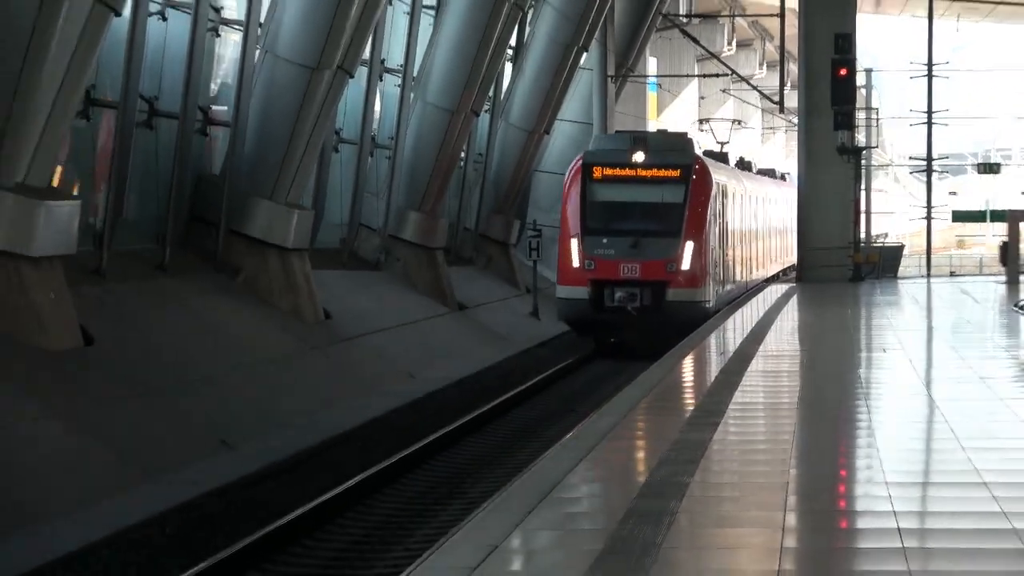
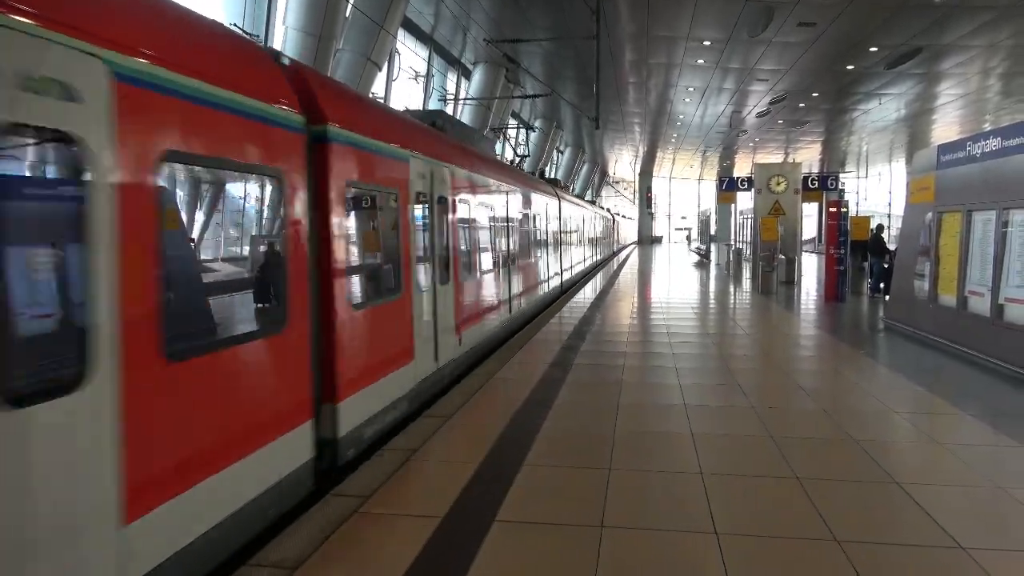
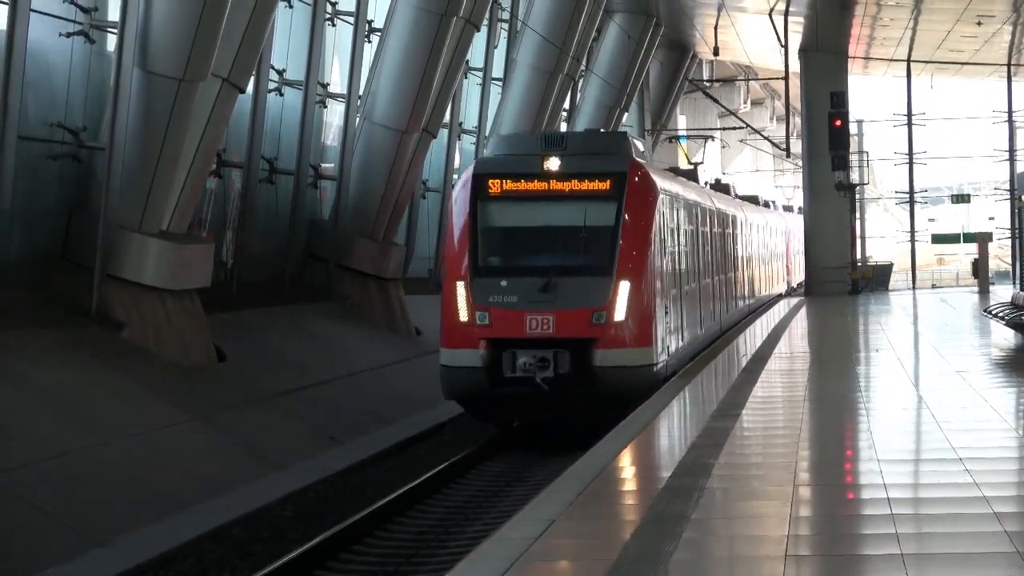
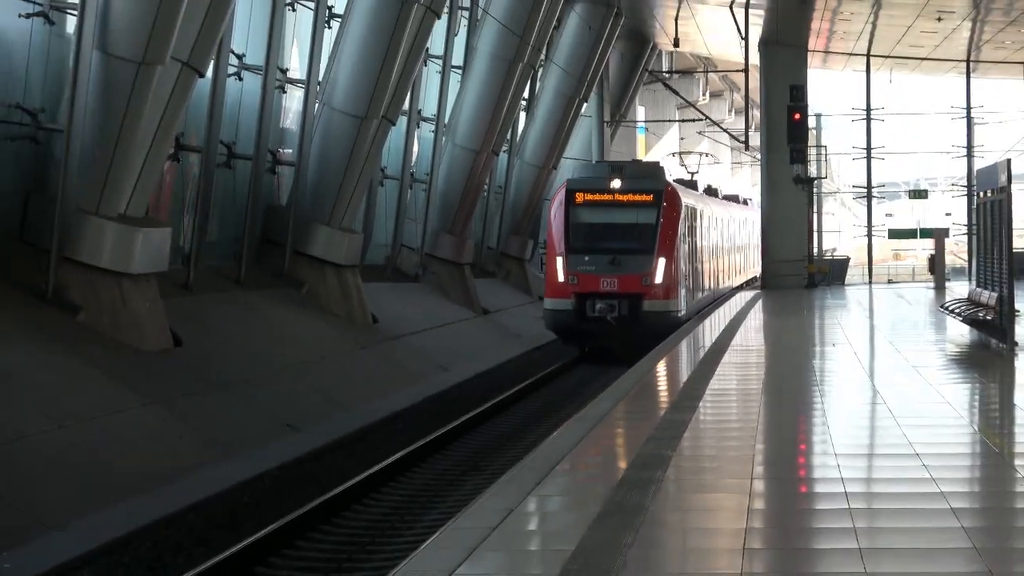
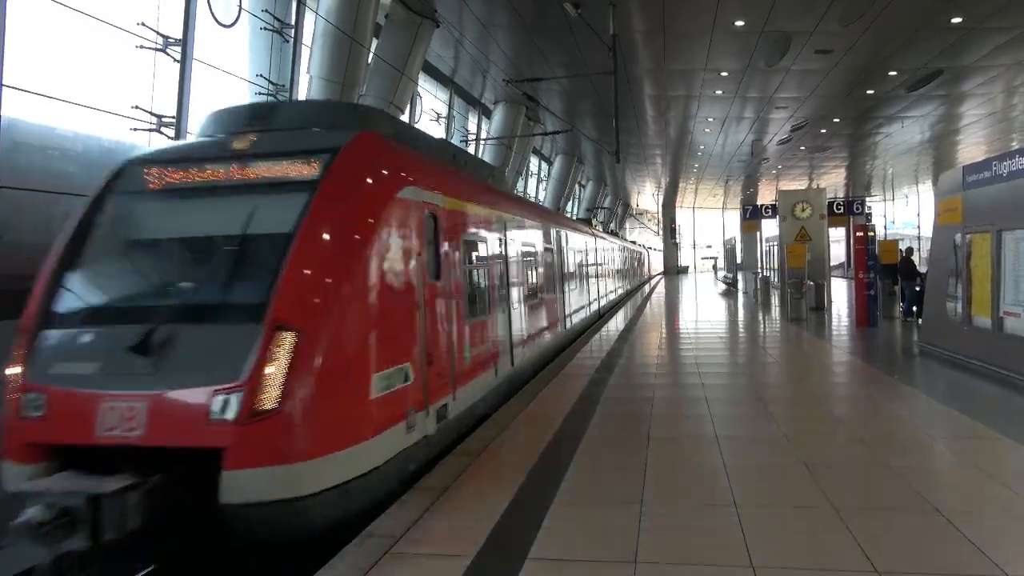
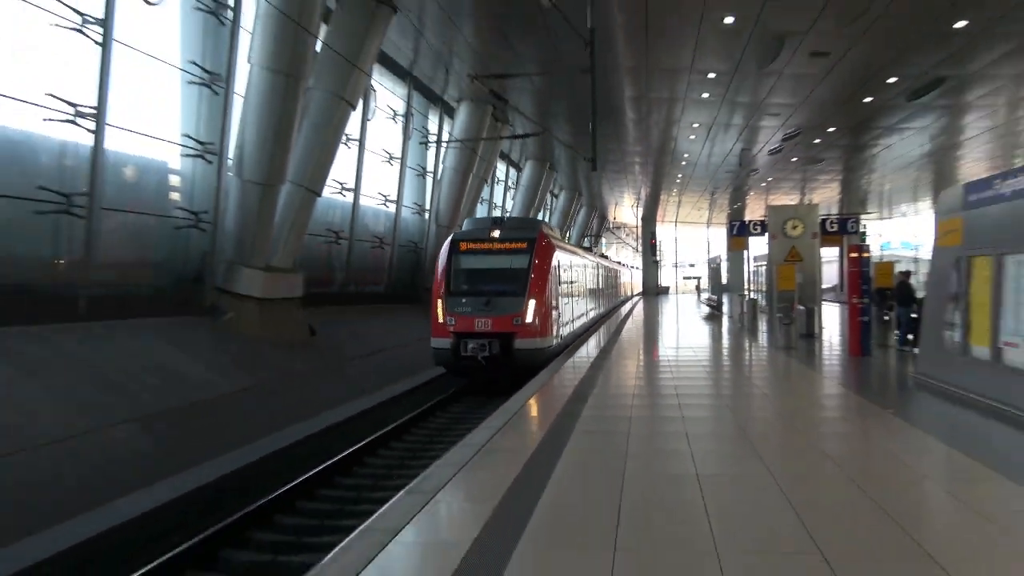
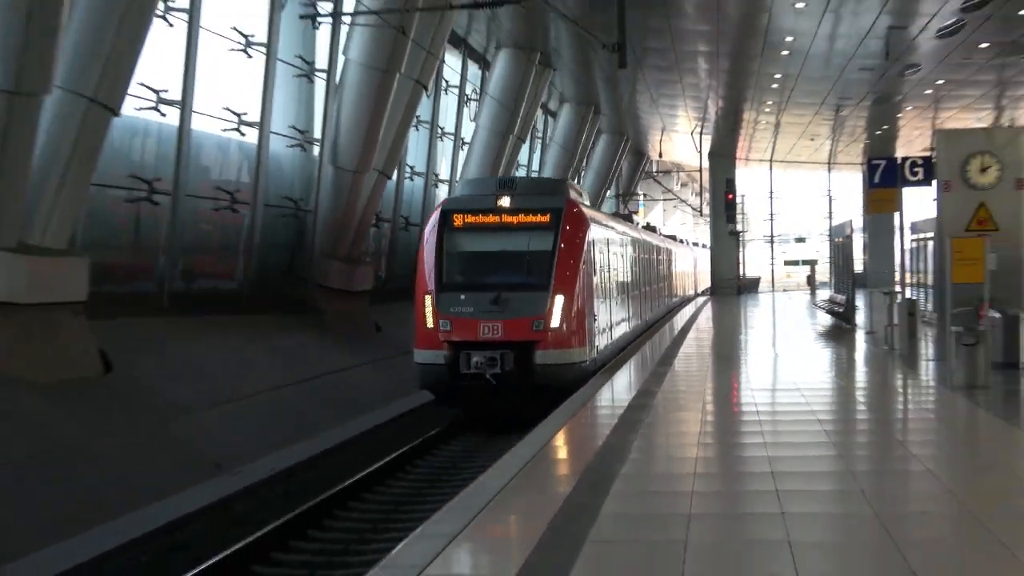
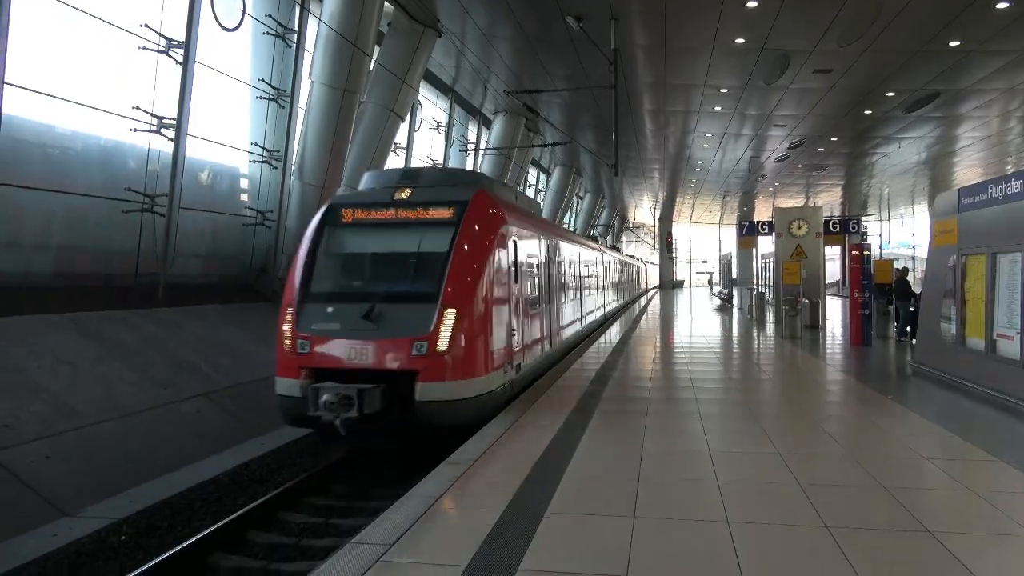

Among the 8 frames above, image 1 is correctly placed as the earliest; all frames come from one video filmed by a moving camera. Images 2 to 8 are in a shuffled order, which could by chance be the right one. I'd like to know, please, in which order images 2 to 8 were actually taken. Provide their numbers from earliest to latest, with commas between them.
4, 3, 7, 6, 8, 5, 2
